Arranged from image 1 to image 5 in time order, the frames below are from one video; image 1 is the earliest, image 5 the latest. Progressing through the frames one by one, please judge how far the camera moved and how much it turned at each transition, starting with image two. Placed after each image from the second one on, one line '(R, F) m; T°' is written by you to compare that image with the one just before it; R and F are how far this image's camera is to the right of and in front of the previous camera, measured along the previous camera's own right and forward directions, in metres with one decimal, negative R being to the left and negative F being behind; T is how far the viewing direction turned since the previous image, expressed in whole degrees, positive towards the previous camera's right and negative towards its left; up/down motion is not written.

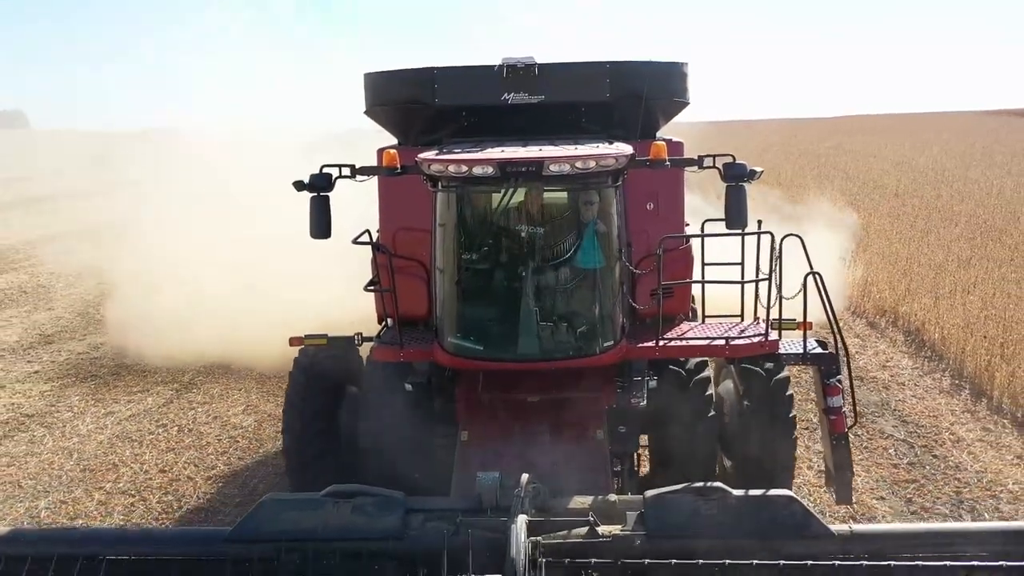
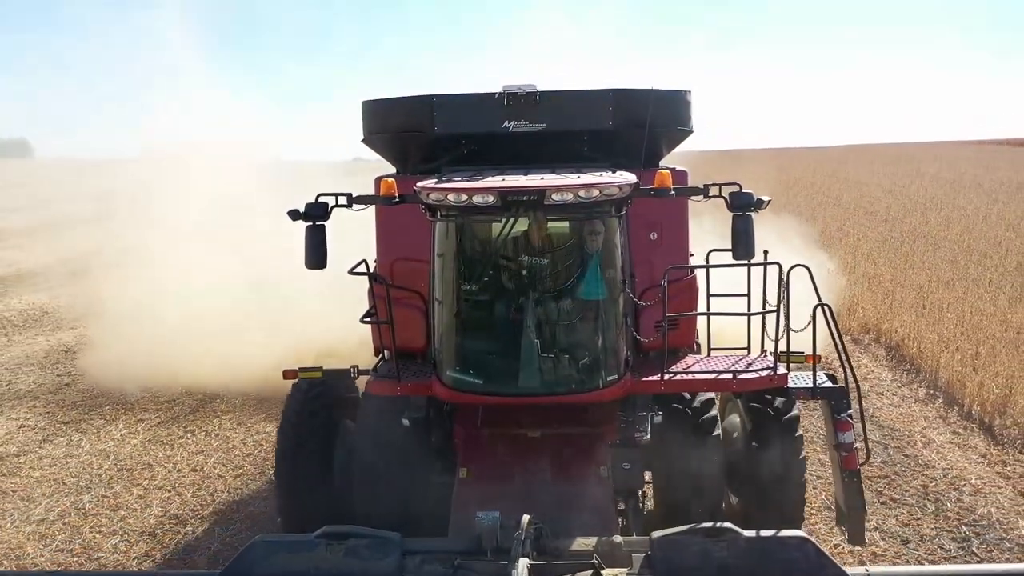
(0.0, +0.1) m; 0°
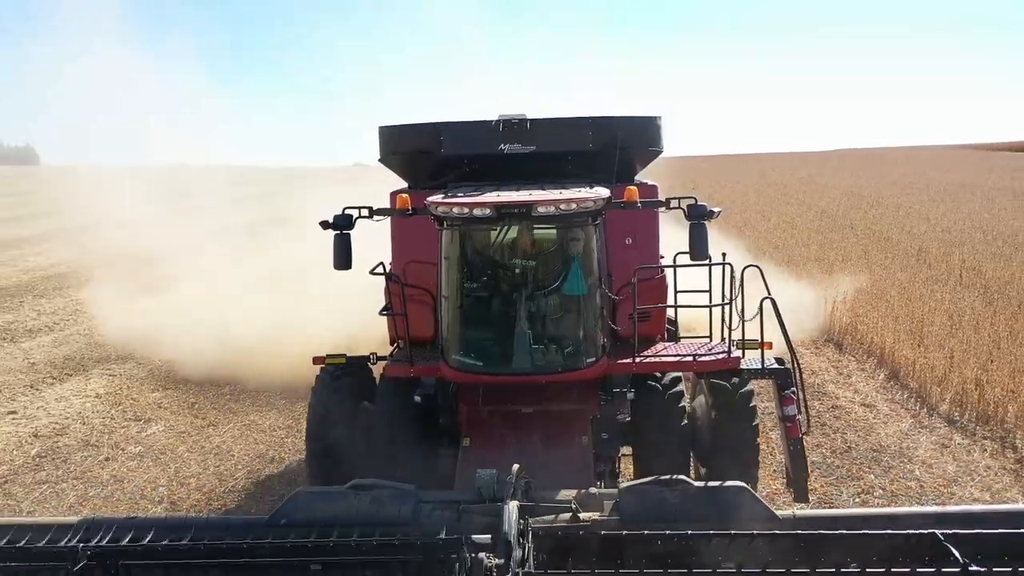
(+0.1, -0.8) m; 0°
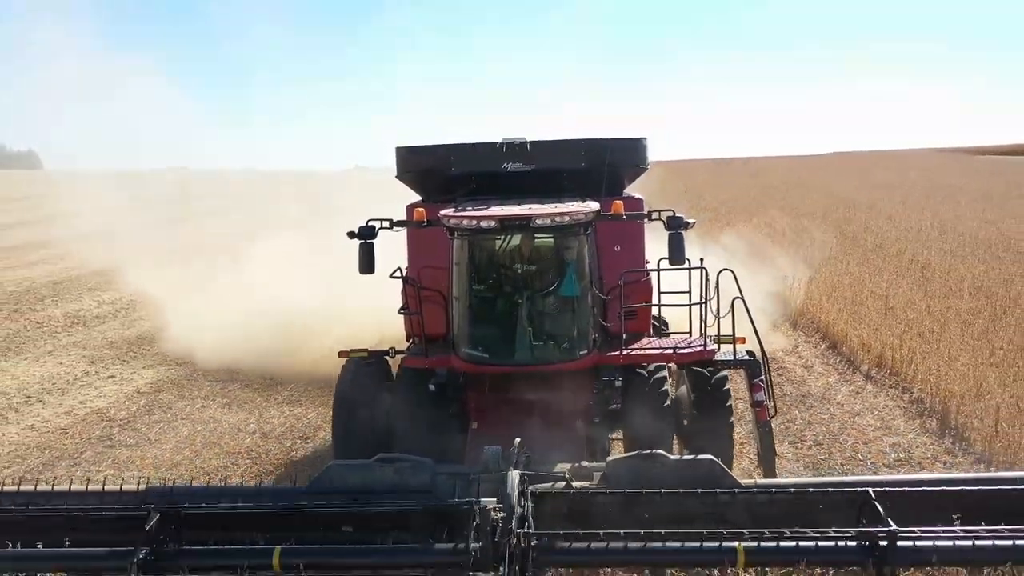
(0.0, -0.7) m; 0°
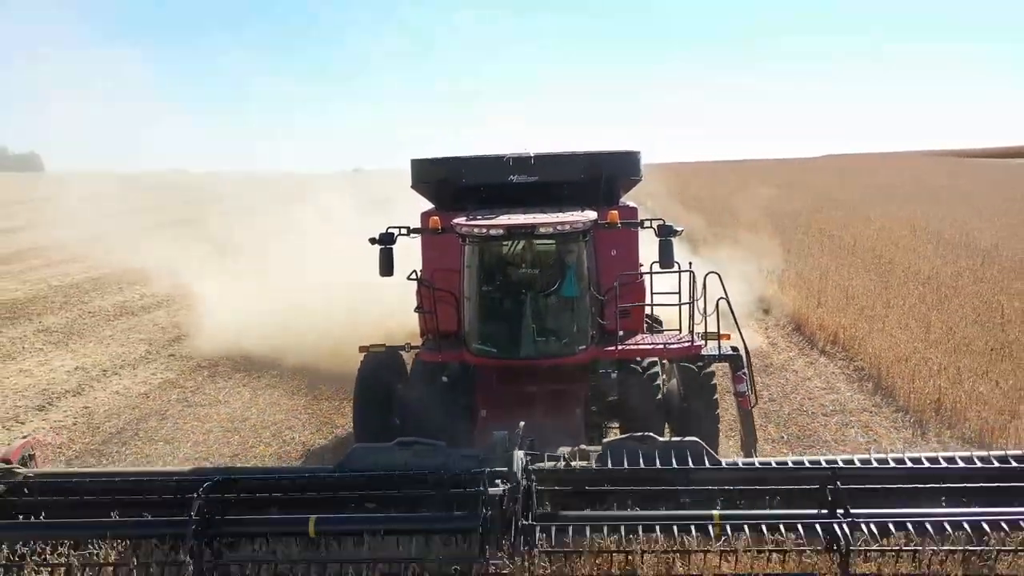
(0.0, -0.6) m; 0°
